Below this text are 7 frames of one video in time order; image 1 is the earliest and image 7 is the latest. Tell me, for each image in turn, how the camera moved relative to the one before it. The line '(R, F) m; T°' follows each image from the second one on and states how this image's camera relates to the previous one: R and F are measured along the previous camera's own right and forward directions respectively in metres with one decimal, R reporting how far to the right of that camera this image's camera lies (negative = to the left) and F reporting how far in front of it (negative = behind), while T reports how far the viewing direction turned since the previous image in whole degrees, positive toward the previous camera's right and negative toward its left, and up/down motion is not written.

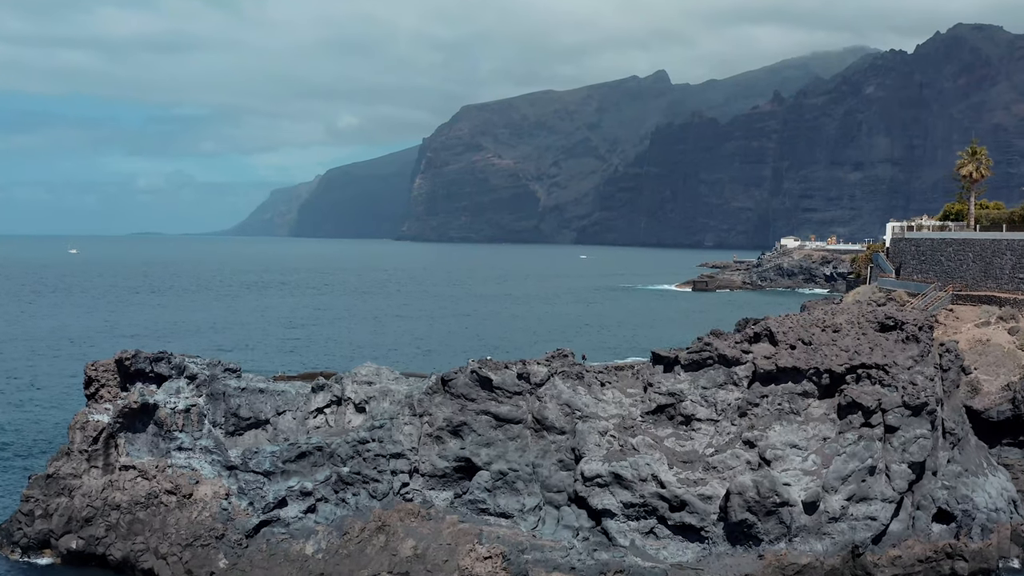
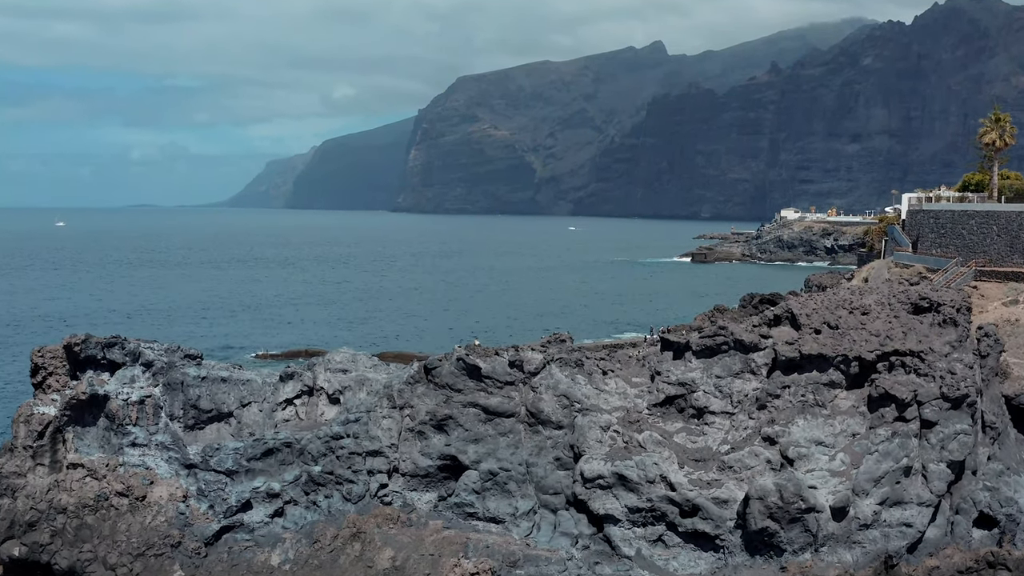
(+0.1, +2.8) m; 0°
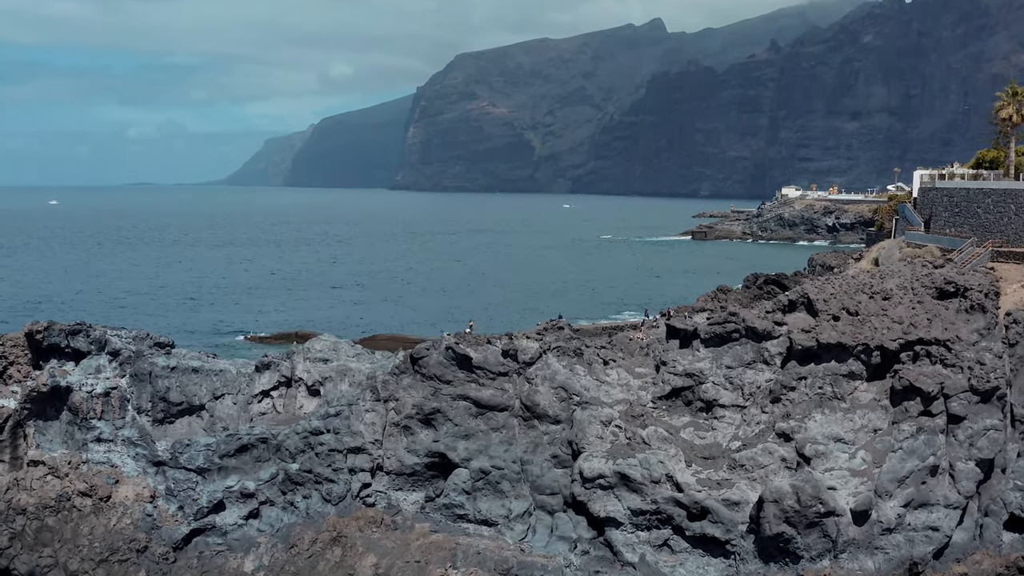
(+0.1, +1.8) m; 0°
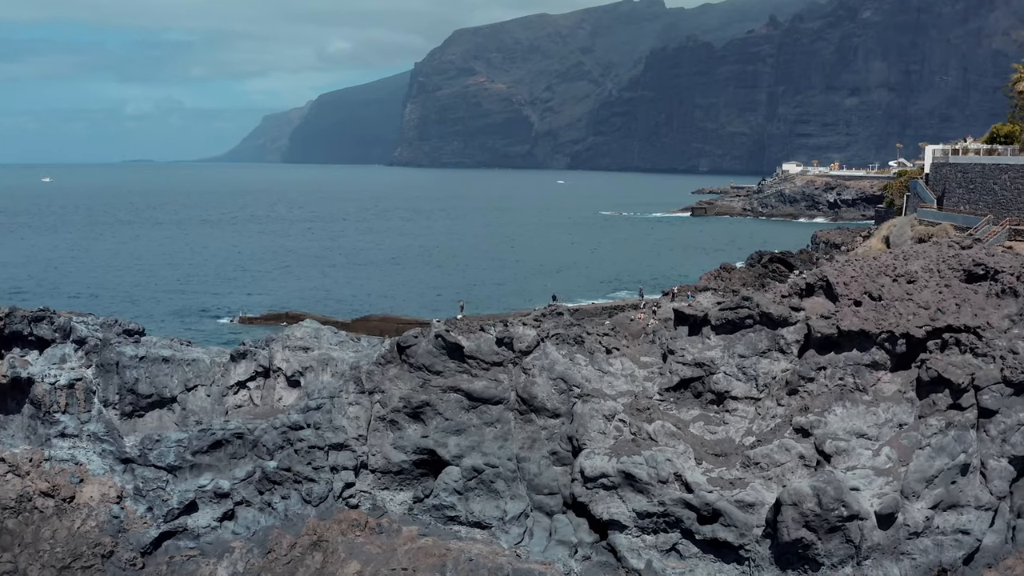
(+0.1, +1.7) m; 0°
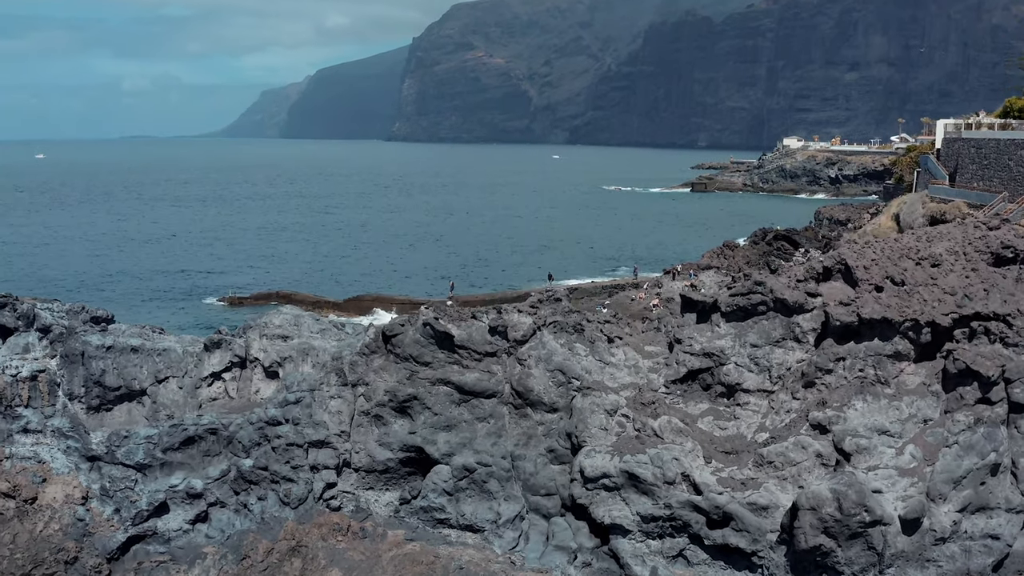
(+0.1, +1.5) m; 0°
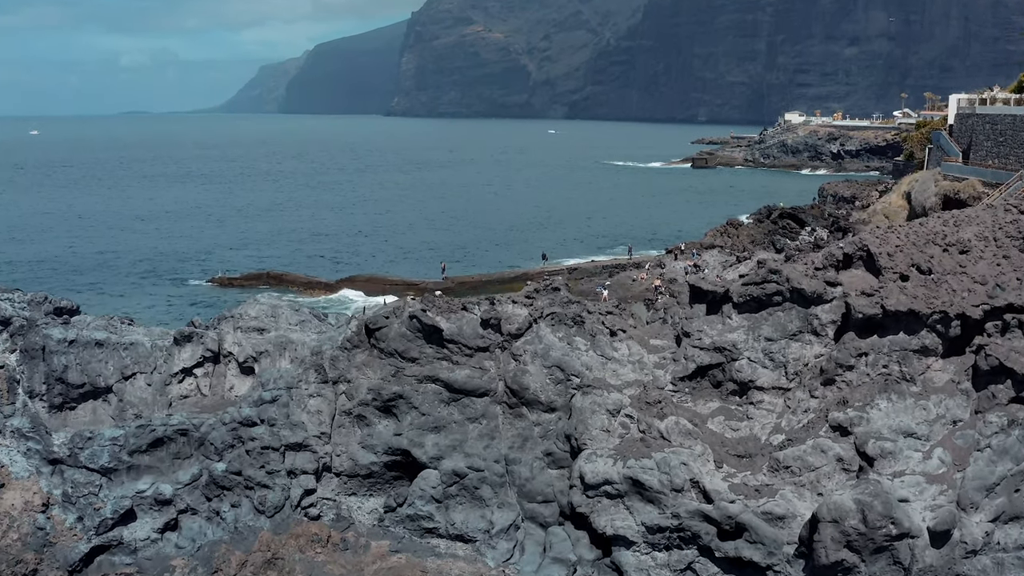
(+0.1, +1.4) m; 0°
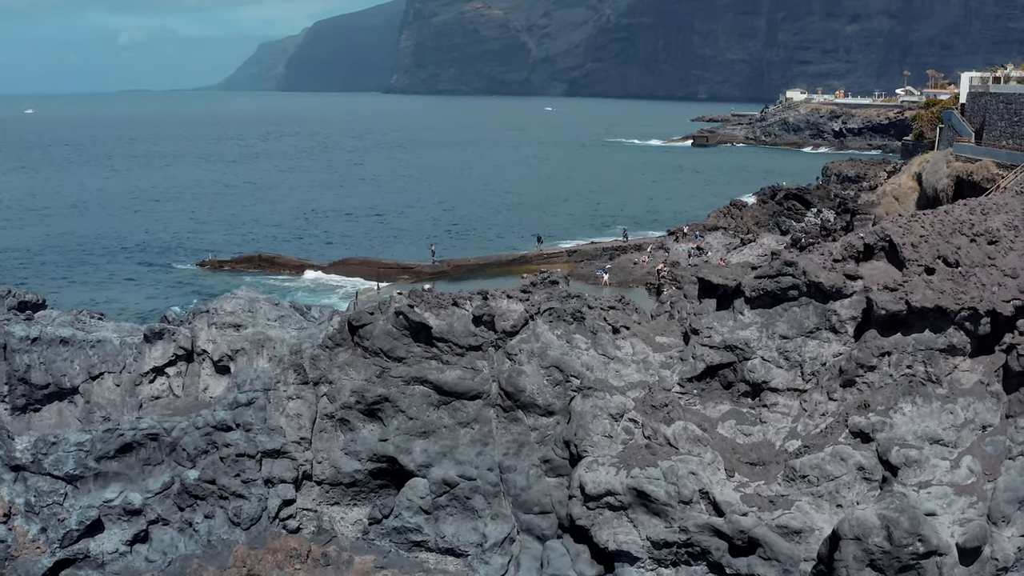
(+0.1, +1.2) m; 0°
